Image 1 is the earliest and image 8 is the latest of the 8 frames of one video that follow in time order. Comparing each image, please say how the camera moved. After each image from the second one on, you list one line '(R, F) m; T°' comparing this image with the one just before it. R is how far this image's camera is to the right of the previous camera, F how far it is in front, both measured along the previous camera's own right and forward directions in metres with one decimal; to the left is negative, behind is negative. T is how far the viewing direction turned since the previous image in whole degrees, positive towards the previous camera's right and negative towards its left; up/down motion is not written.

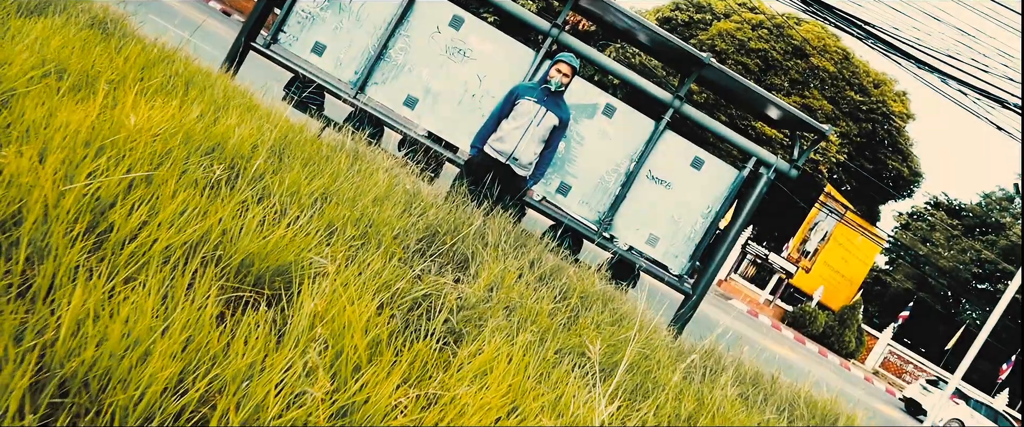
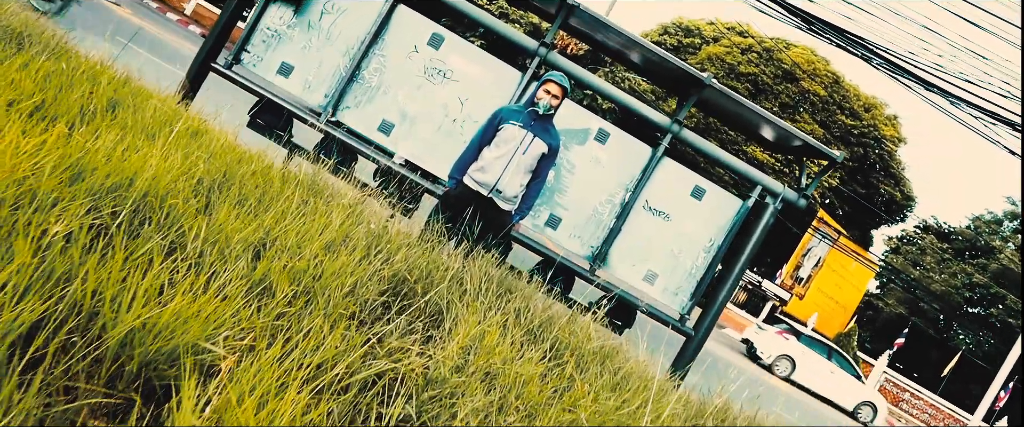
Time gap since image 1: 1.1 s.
(0.0, +0.5) m; +1°
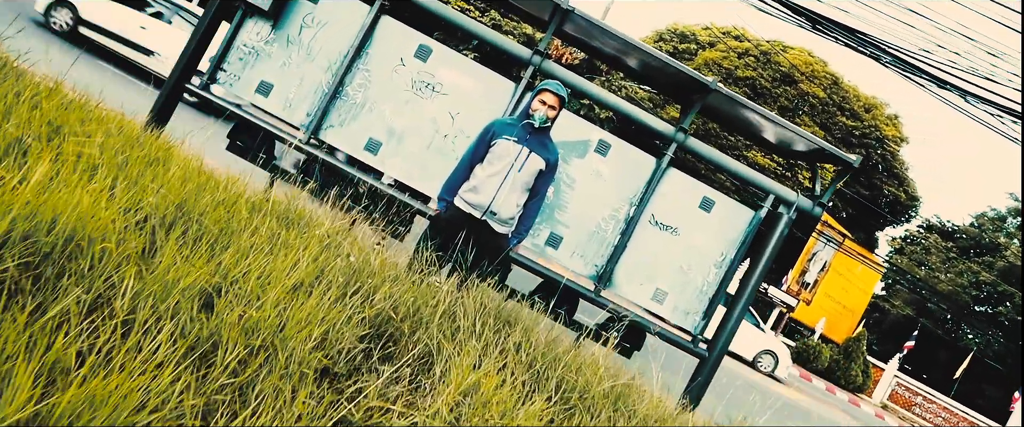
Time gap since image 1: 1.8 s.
(0.0, +0.4) m; 0°
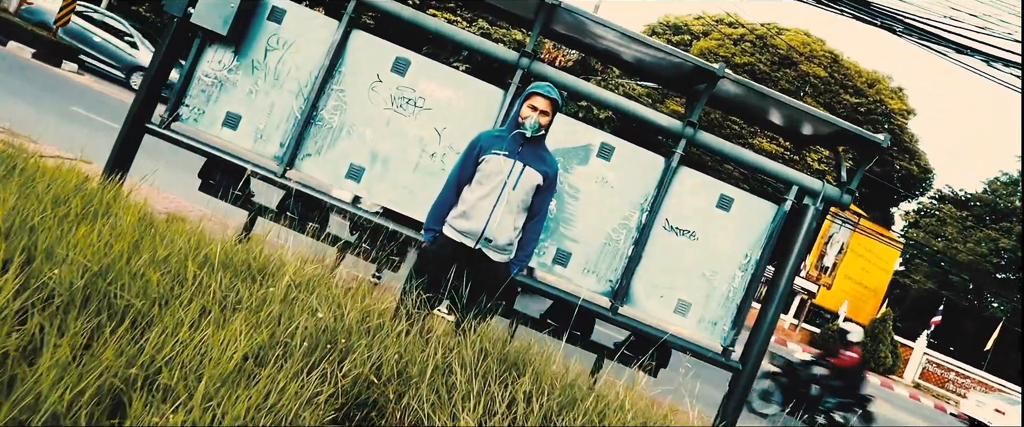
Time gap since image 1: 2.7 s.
(0.0, +0.5) m; -1°
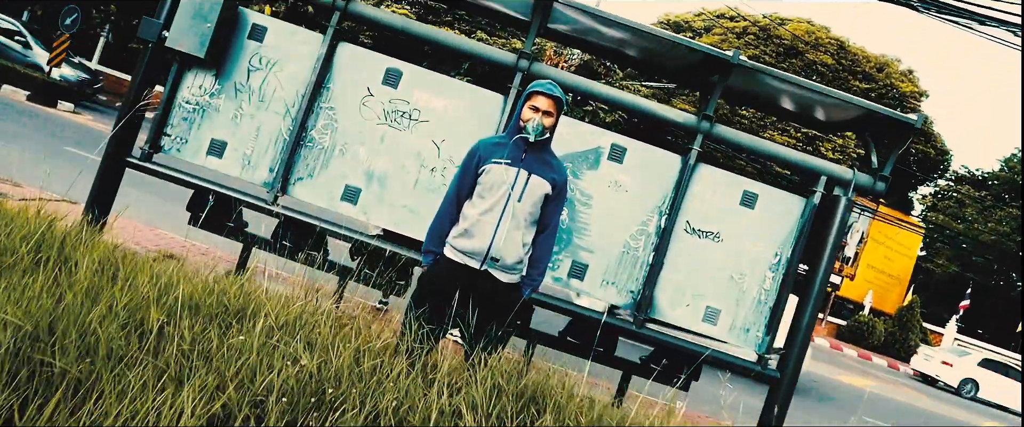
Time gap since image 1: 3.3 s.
(0.0, +0.3) m; -1°
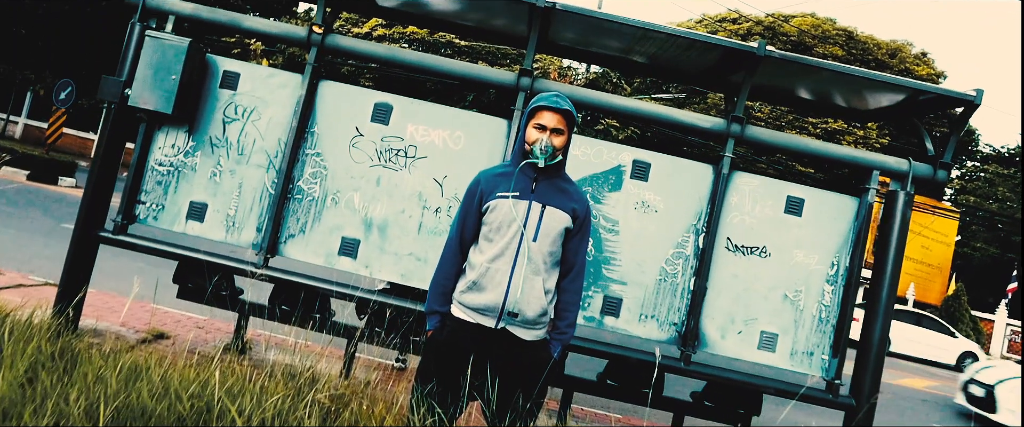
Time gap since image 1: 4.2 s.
(0.0, +0.5) m; -1°
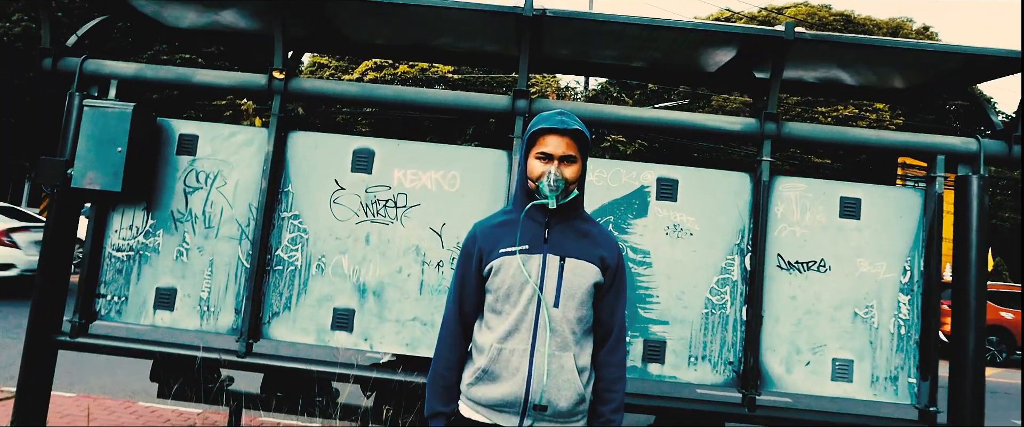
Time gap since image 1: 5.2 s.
(0.0, +0.6) m; -1°
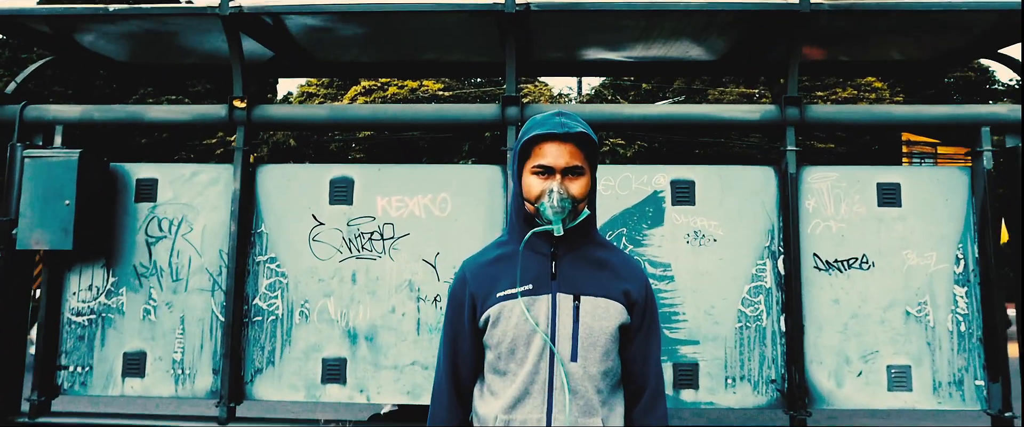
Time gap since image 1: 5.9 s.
(0.0, +0.4) m; 0°
